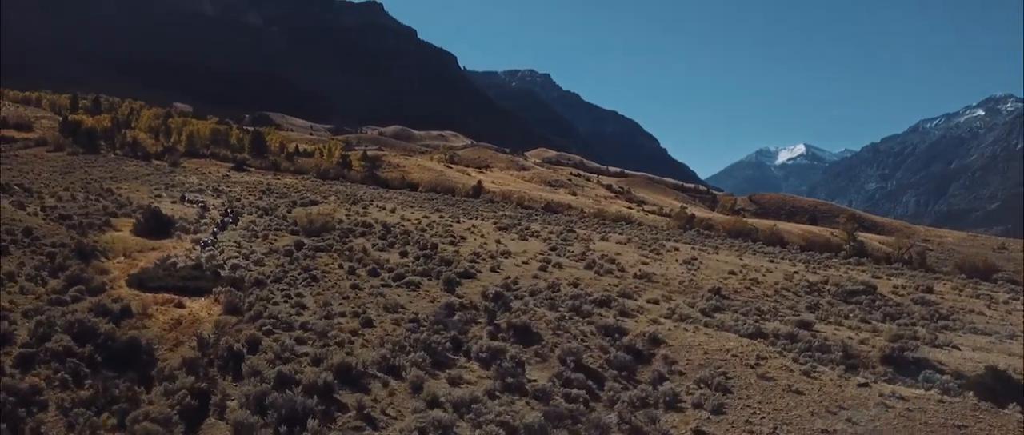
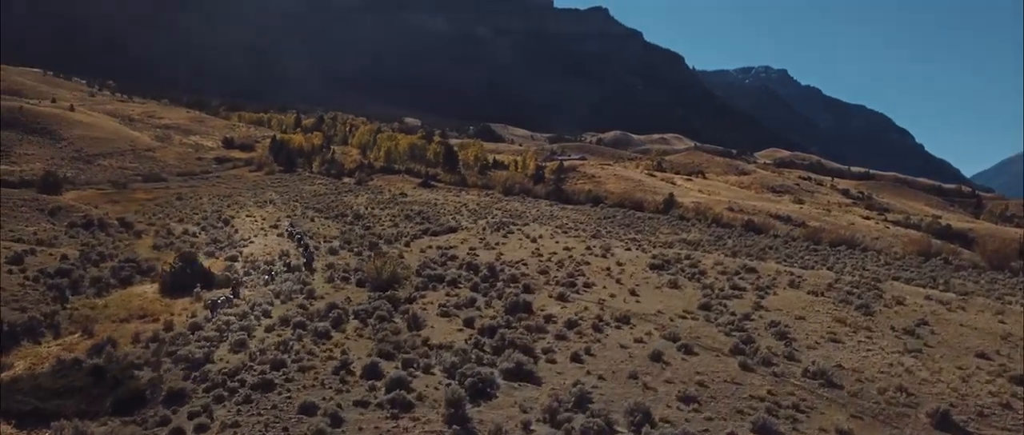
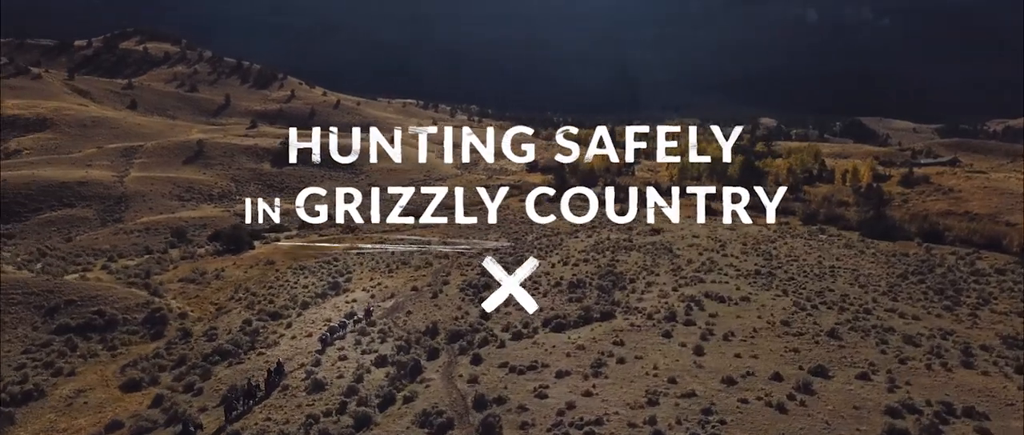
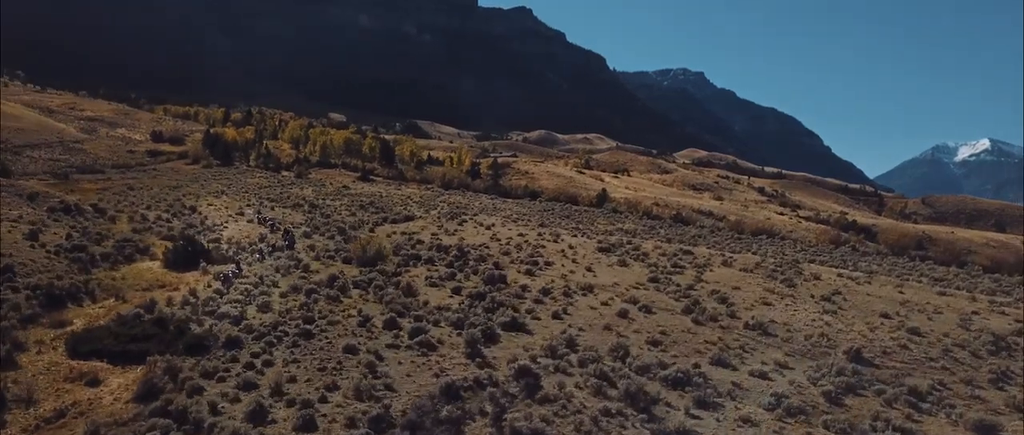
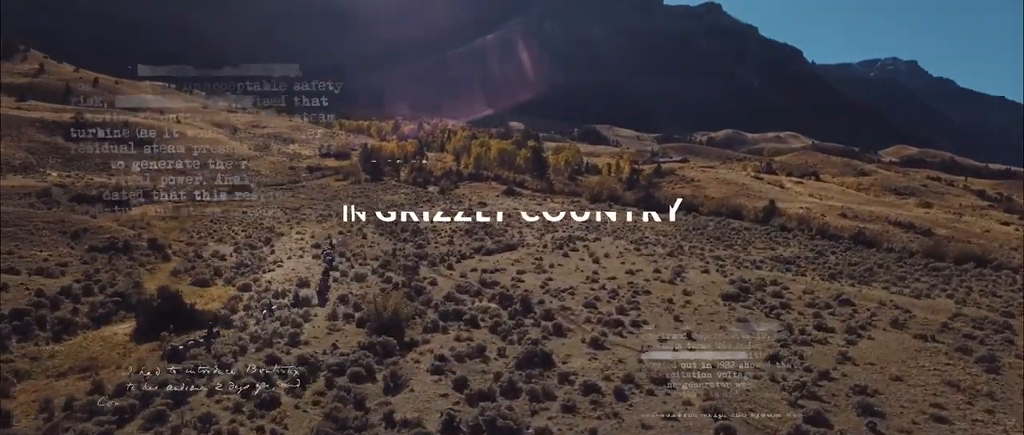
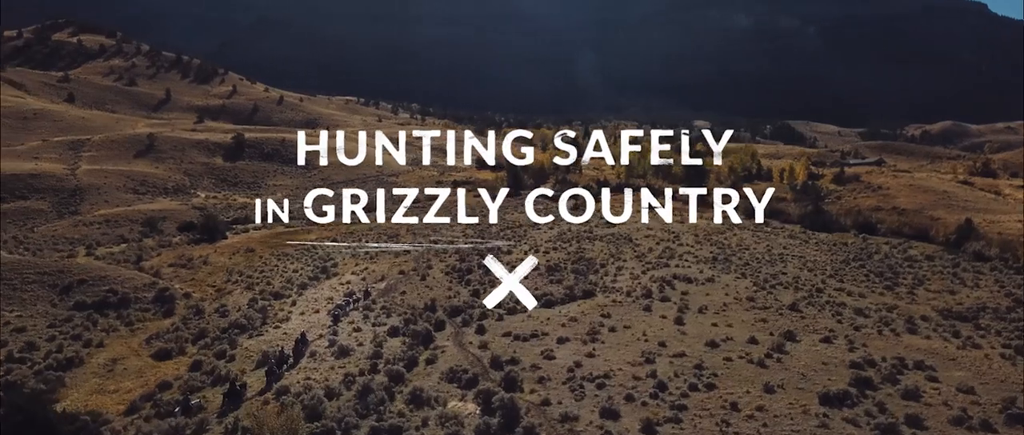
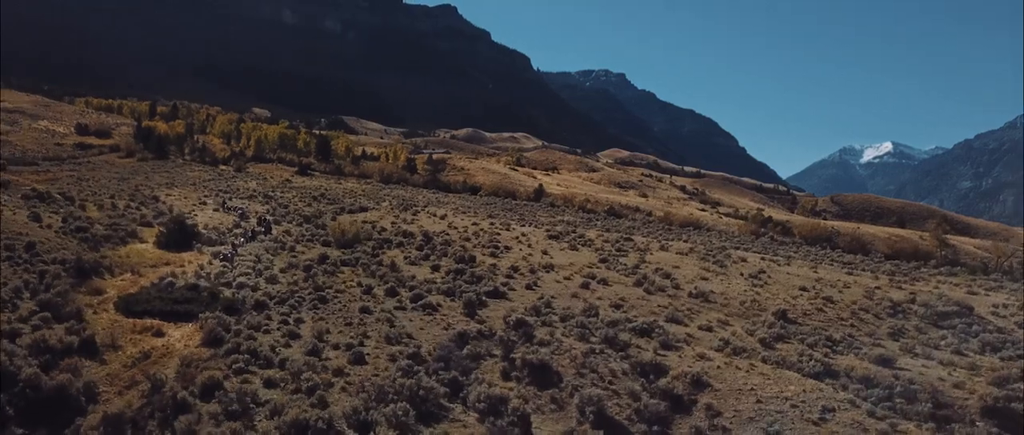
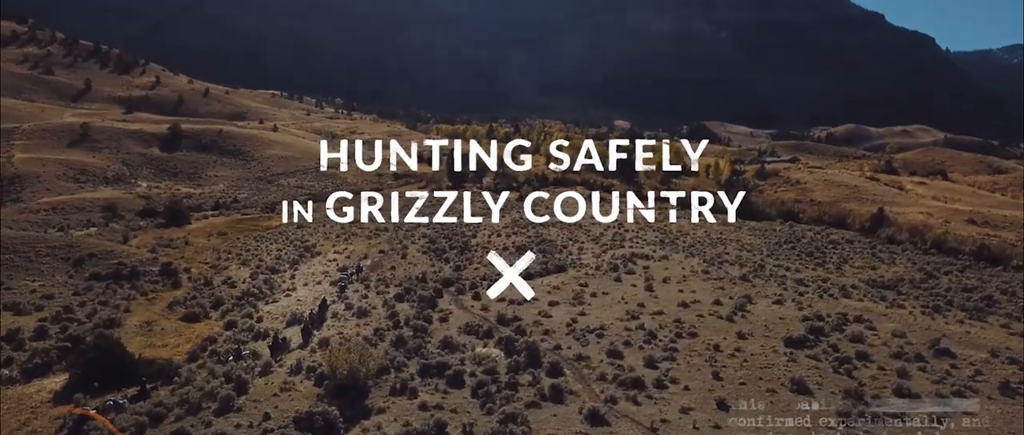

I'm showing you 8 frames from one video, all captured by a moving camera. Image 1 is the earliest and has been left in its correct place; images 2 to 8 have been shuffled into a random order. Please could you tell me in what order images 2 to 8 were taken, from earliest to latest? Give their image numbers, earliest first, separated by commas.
7, 4, 2, 5, 8, 6, 3
